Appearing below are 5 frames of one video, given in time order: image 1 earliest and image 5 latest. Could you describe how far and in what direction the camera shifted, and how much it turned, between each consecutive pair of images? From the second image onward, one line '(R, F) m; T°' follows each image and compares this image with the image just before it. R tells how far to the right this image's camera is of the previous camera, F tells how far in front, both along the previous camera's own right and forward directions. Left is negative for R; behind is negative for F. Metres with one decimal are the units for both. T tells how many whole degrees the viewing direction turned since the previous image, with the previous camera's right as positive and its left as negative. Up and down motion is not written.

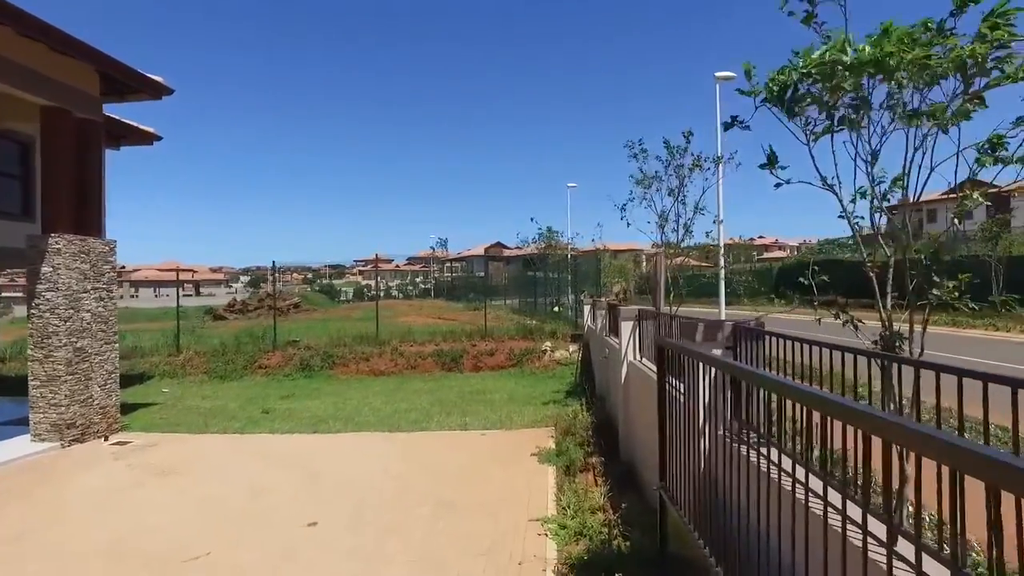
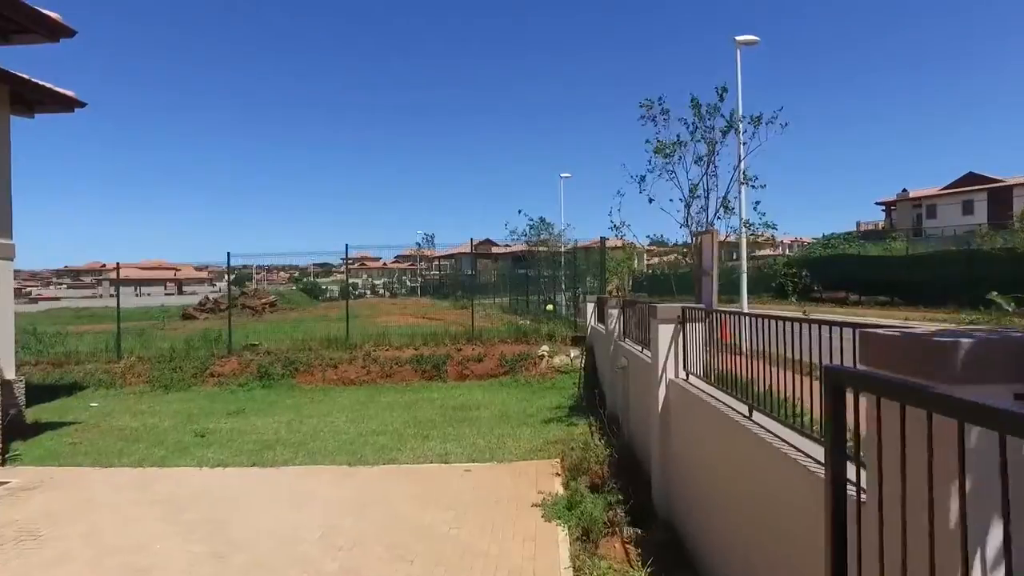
(0.0, +1.9) m; +1°
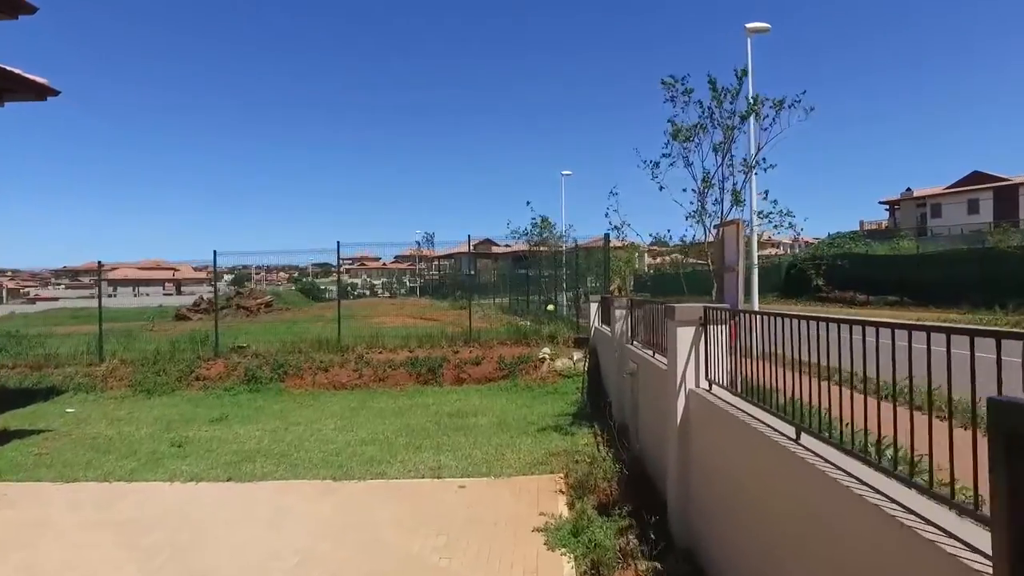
(0.0, +0.6) m; 0°
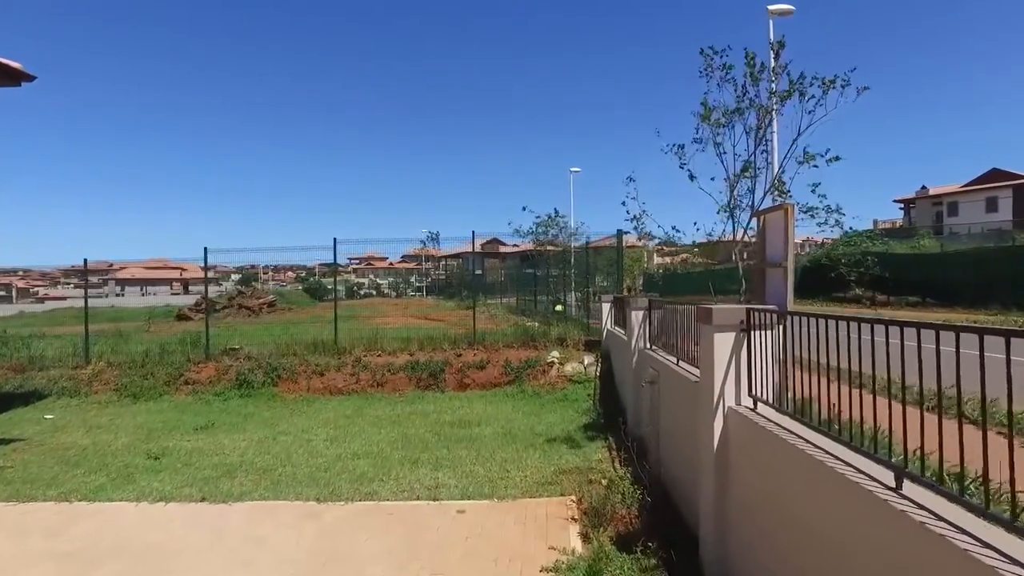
(0.0, +0.7) m; -1°
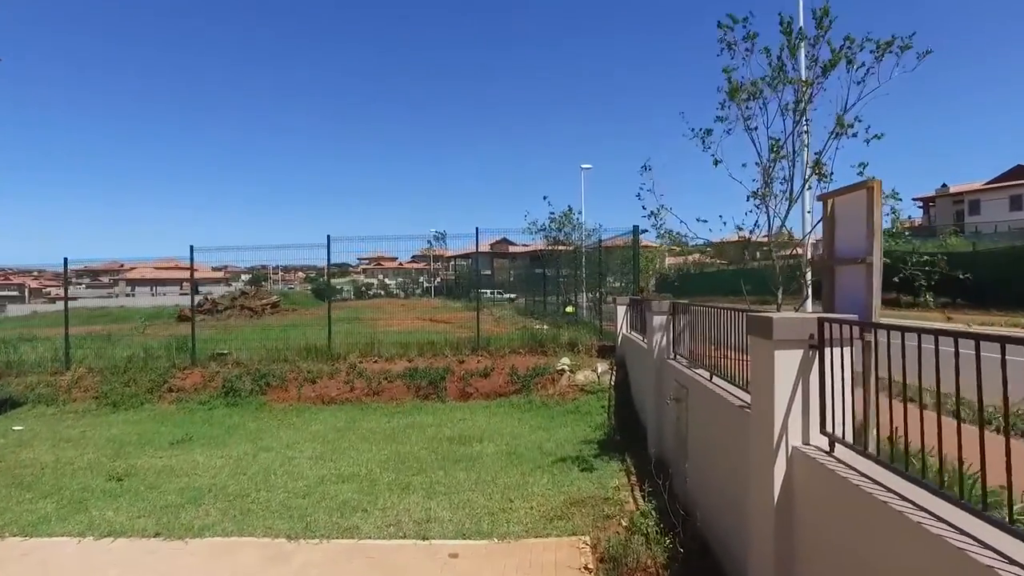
(+0.1, +0.9) m; -1°
